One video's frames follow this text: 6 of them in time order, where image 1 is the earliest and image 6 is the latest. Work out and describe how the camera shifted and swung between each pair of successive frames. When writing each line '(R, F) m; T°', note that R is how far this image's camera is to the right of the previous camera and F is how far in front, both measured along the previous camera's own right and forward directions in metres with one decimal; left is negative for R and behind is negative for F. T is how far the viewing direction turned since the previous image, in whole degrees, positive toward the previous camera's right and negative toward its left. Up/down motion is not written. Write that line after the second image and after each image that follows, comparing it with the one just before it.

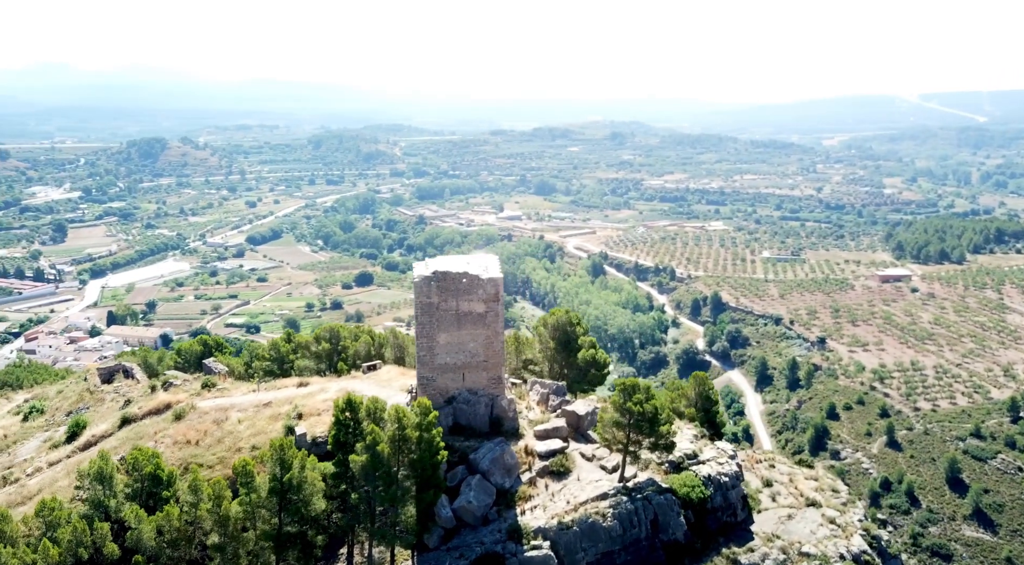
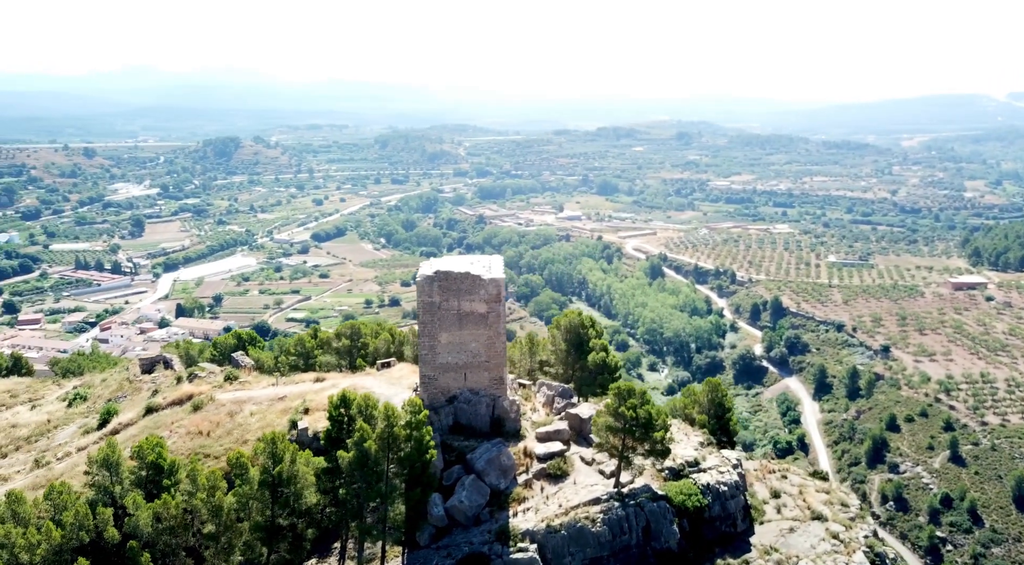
(+1.4, +0.1) m; -5°
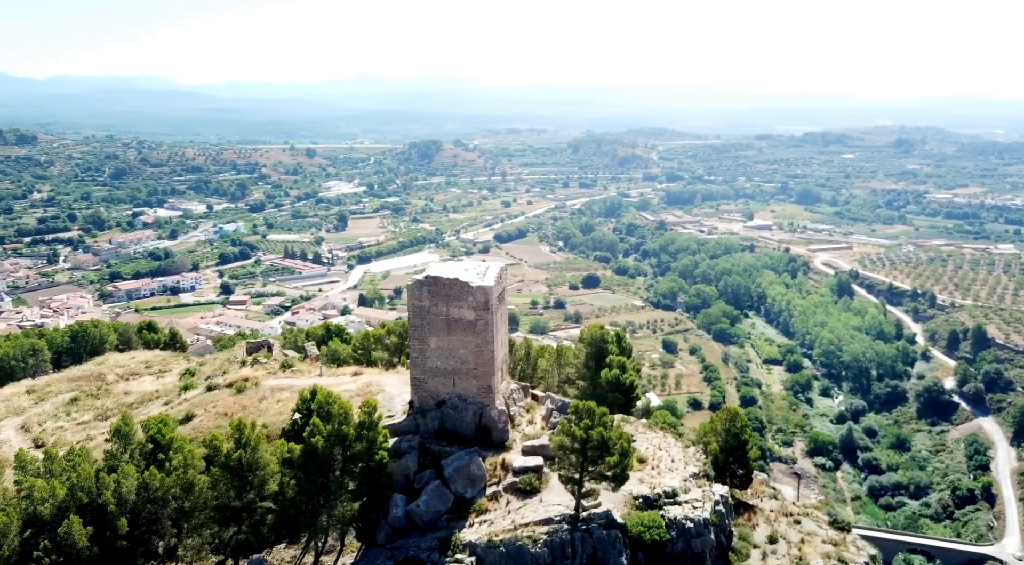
(+4.4, +0.7) m; -14°
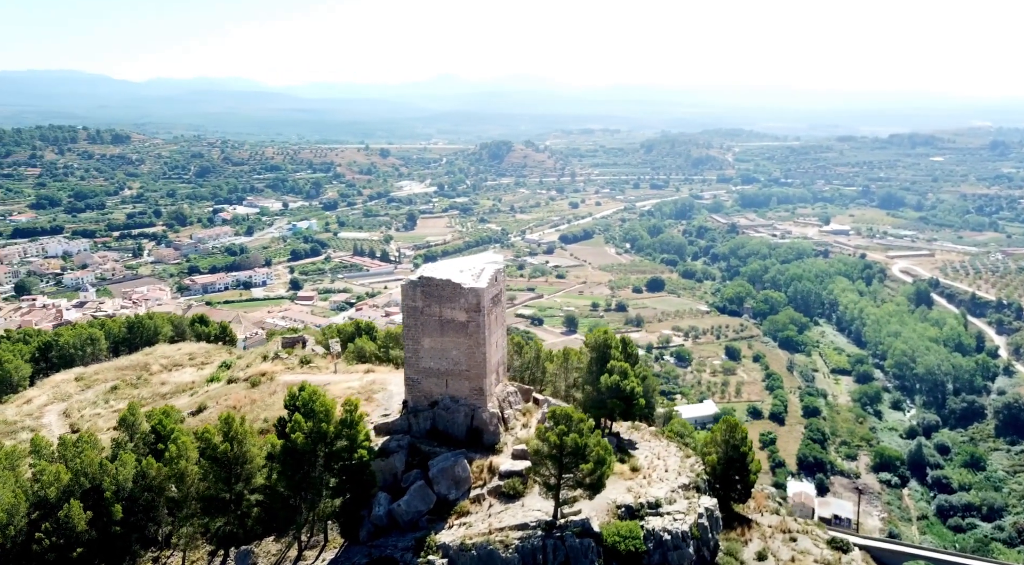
(+1.7, +0.2) m; -5°
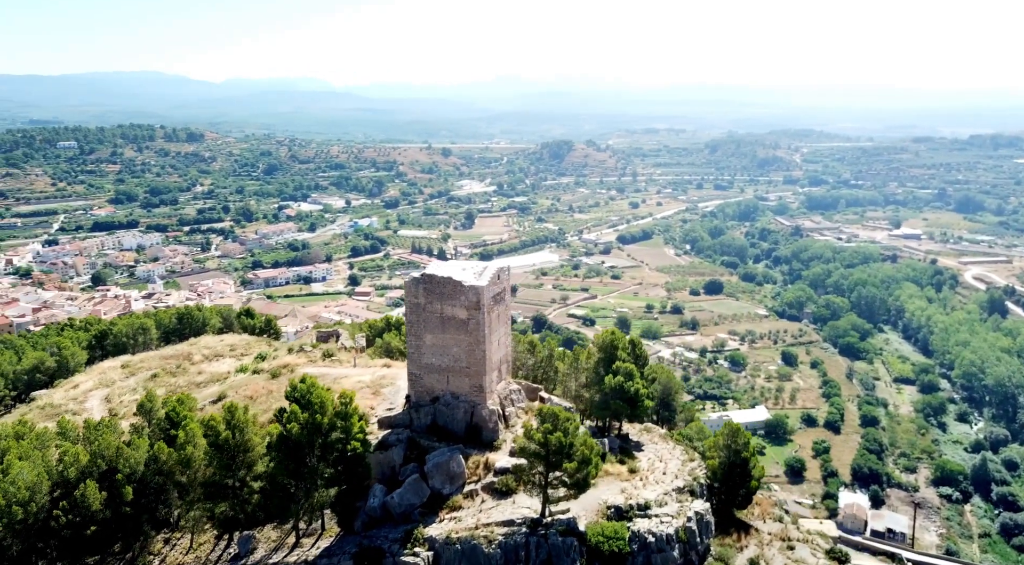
(+1.4, 0.0) m; -5°
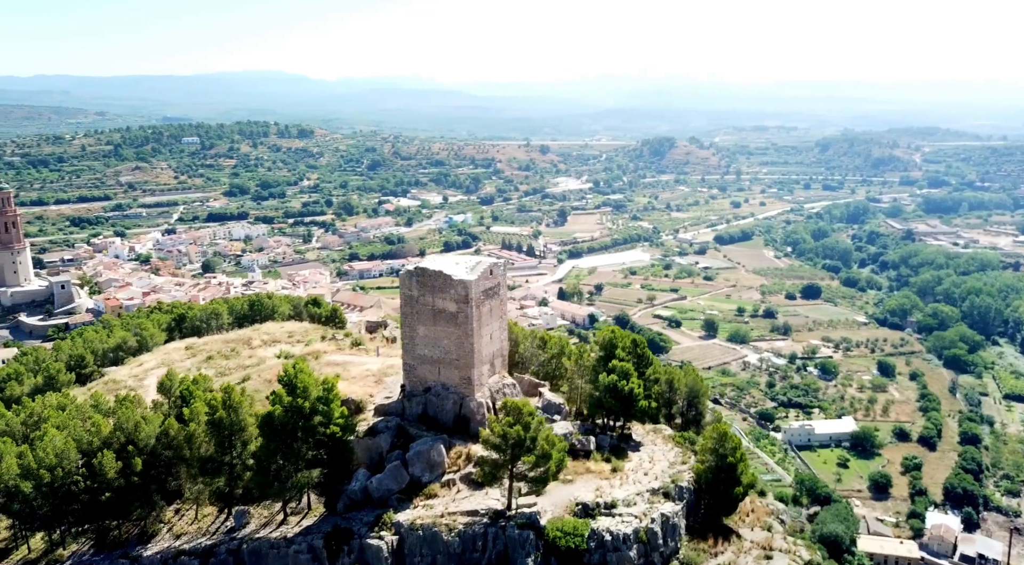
(+2.5, +0.1) m; -7°
